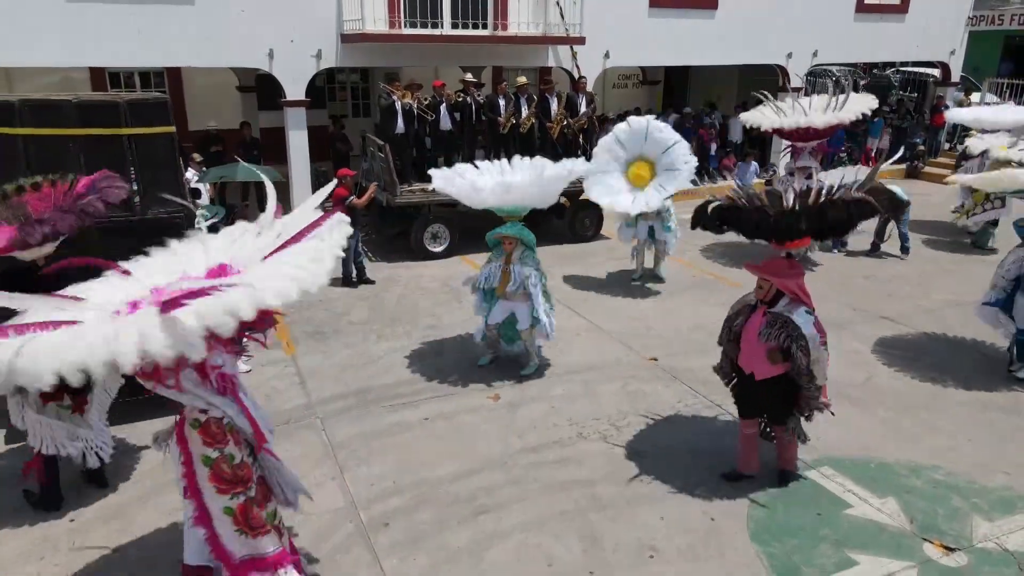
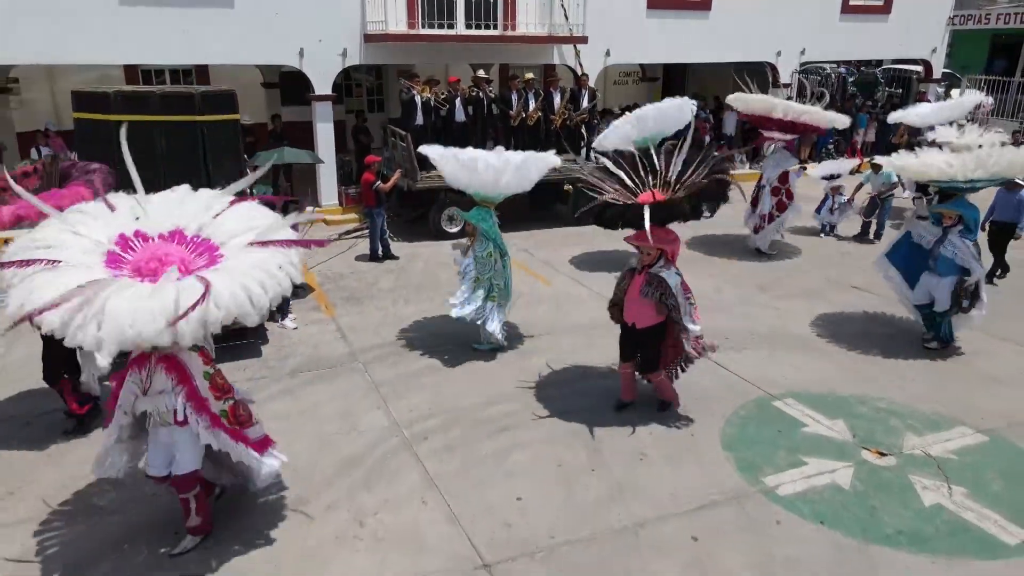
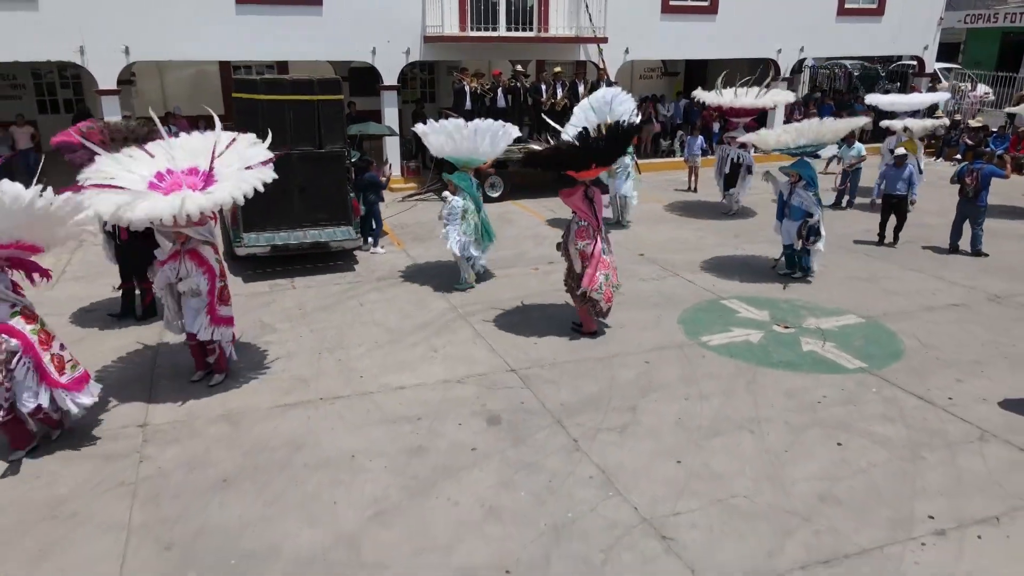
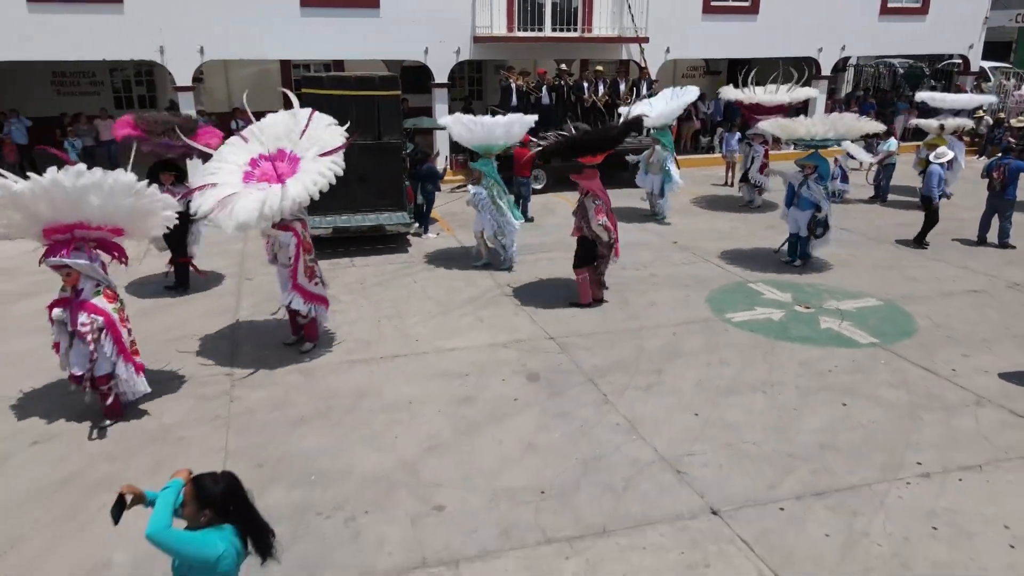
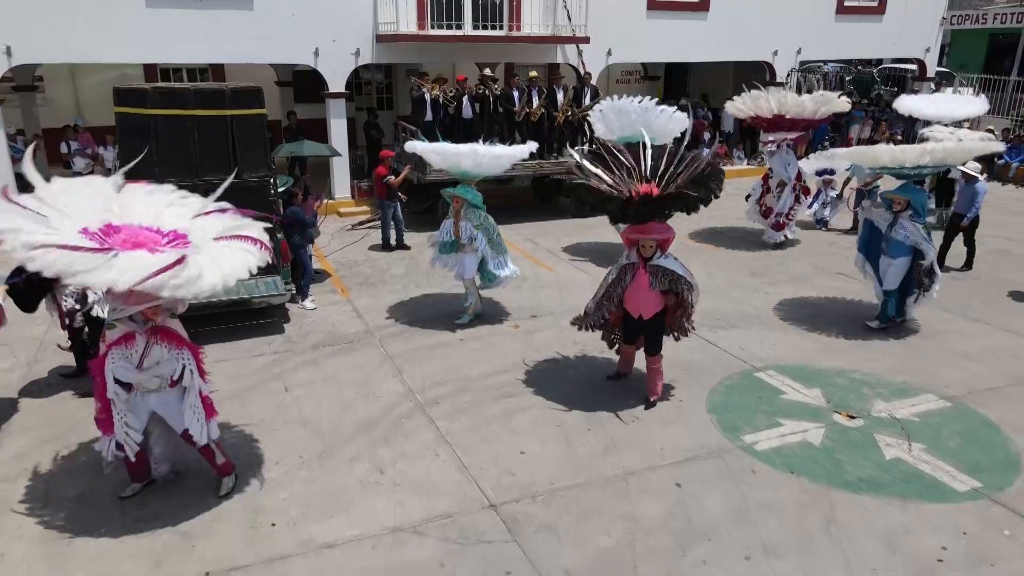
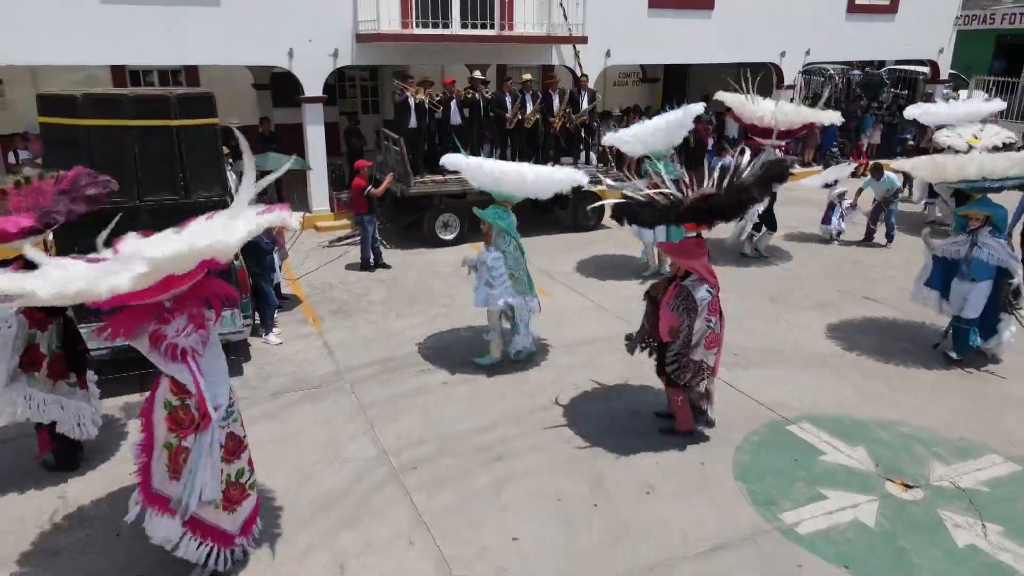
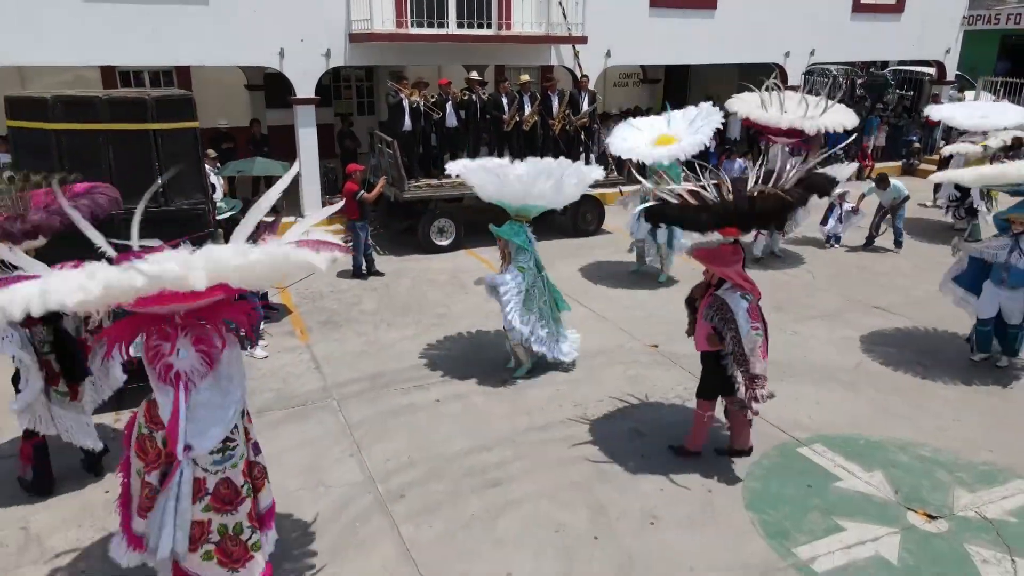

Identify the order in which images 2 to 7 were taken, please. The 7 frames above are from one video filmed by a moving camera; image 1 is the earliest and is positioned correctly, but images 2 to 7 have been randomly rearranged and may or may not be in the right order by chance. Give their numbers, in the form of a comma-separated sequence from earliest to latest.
7, 6, 2, 5, 3, 4
